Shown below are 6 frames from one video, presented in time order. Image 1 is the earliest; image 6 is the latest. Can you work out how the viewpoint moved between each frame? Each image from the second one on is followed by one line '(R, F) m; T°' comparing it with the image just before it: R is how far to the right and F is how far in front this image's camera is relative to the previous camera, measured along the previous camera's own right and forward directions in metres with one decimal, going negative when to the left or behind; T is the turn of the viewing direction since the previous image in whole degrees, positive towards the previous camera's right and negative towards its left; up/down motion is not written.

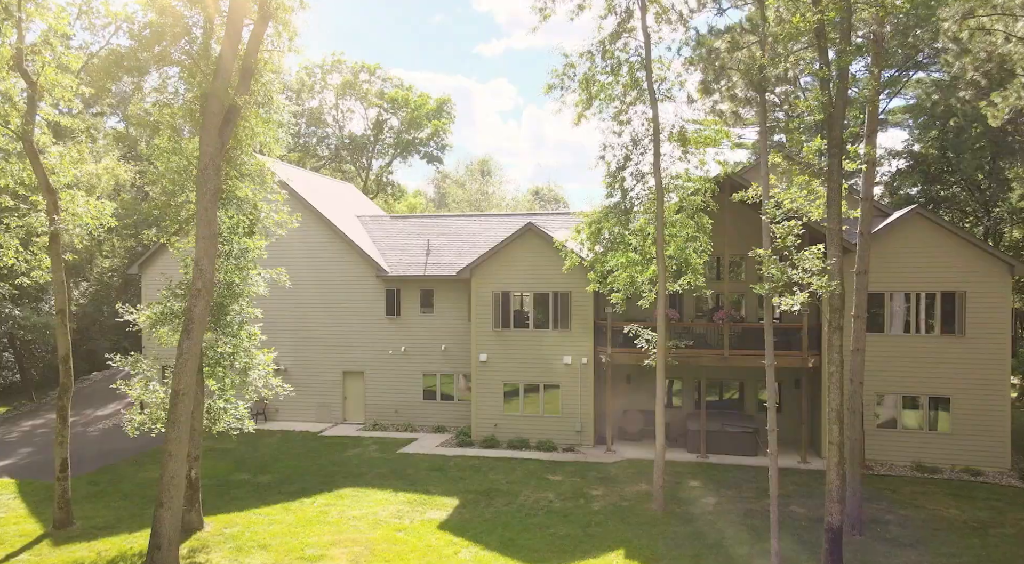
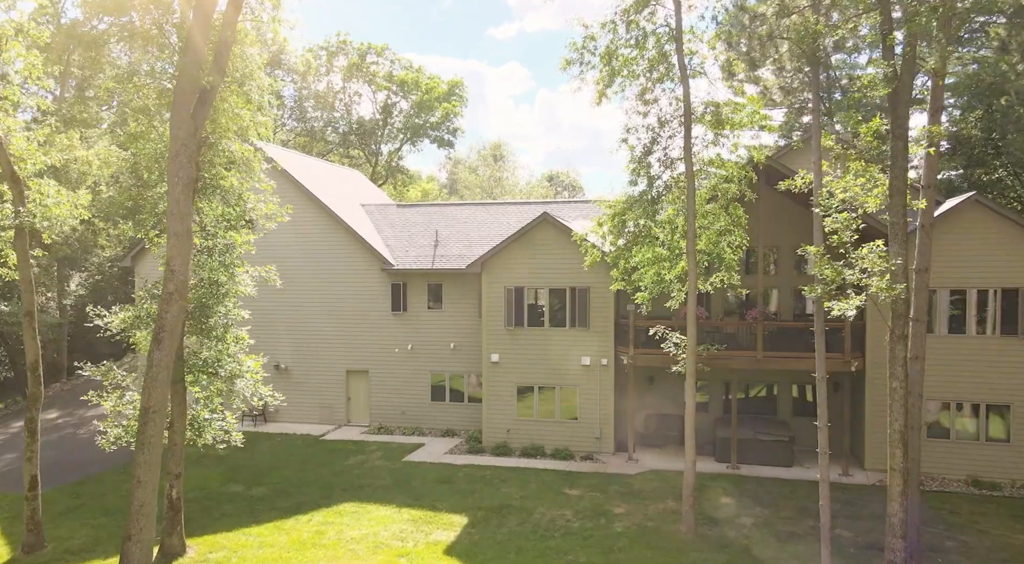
(0.0, +1.9) m; -1°
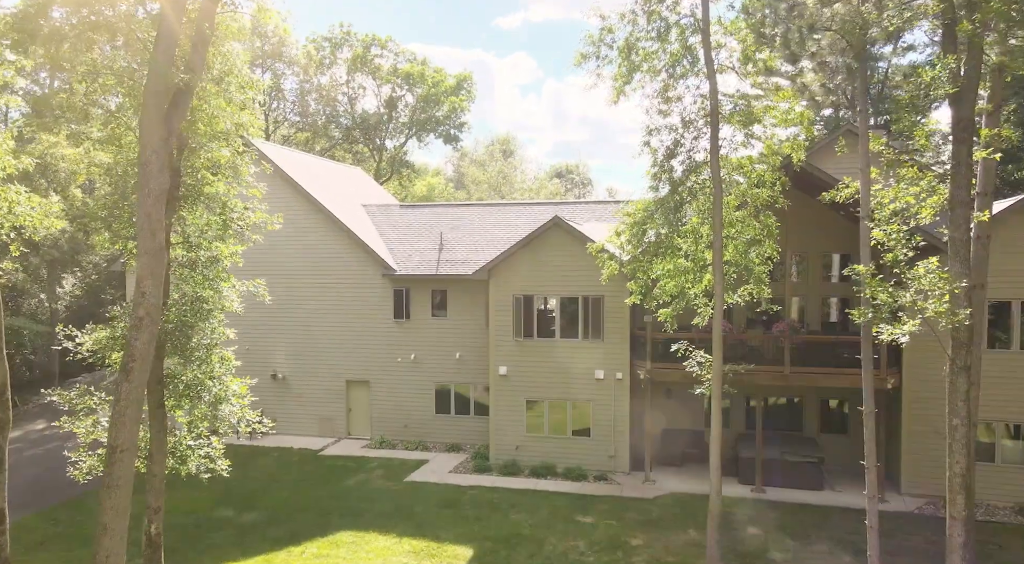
(0.0, +1.5) m; -1°
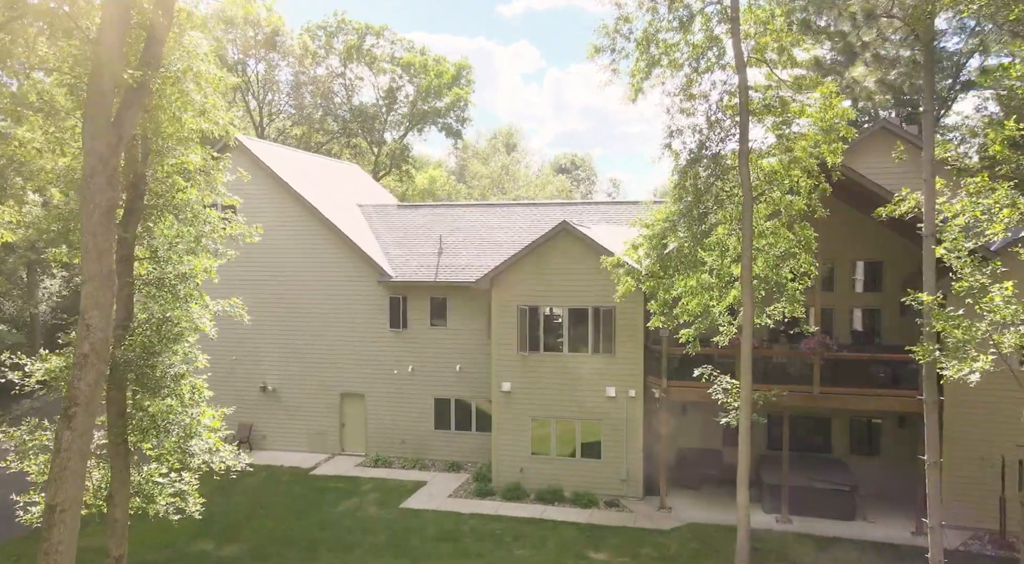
(0.0, +1.7) m; 0°
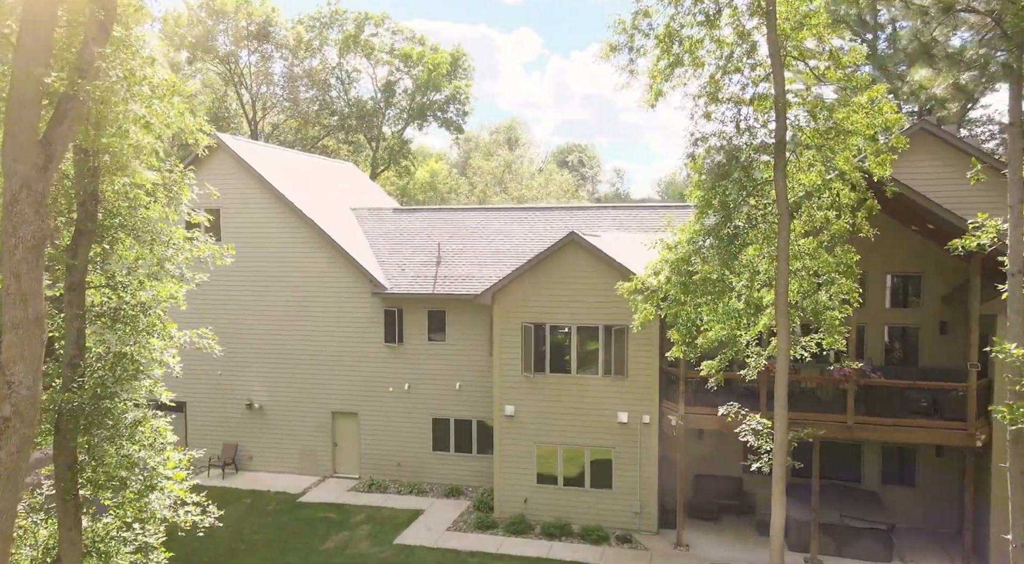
(0.0, +1.7) m; 0°
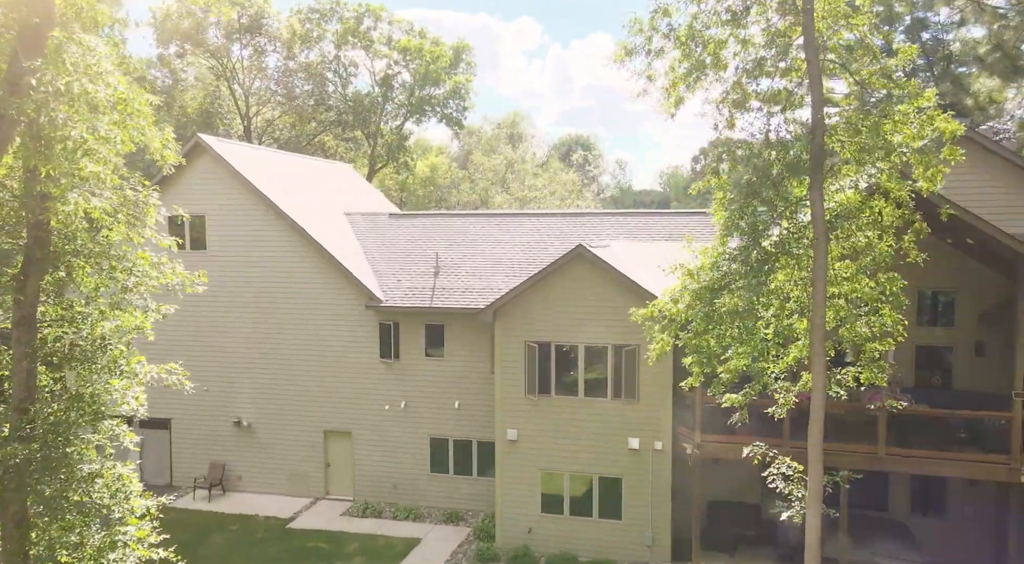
(0.0, +1.3) m; 0°
